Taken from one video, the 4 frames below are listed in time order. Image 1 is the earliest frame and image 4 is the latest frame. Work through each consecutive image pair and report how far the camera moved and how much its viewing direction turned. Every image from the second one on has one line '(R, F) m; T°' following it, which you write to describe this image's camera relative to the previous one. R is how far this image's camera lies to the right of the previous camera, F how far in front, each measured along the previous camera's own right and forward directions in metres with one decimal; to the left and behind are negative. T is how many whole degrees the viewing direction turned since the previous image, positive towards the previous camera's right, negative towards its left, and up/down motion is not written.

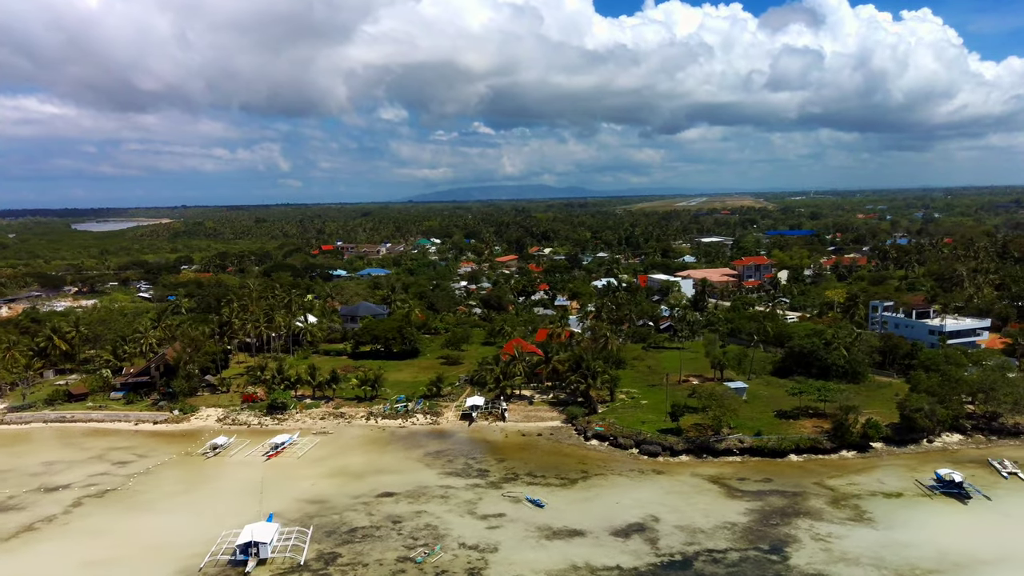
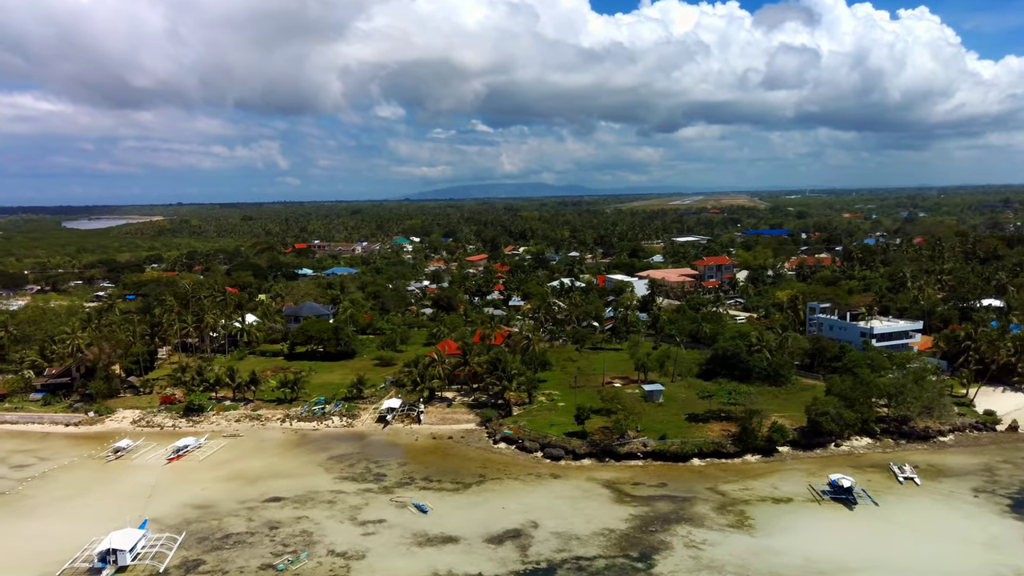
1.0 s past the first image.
(+6.5, +0.4) m; 0°
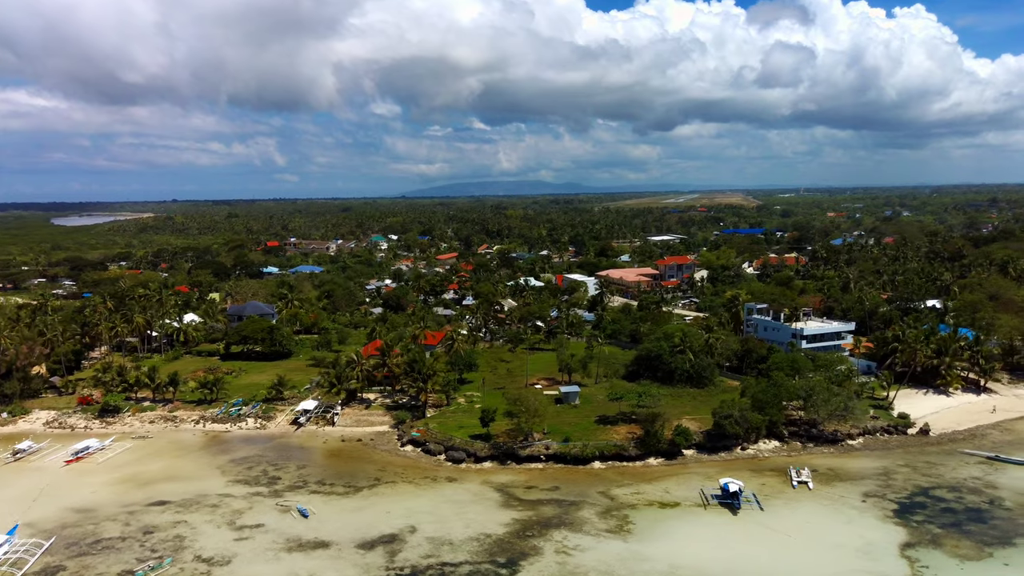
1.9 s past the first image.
(+6.5, +0.4) m; 0°
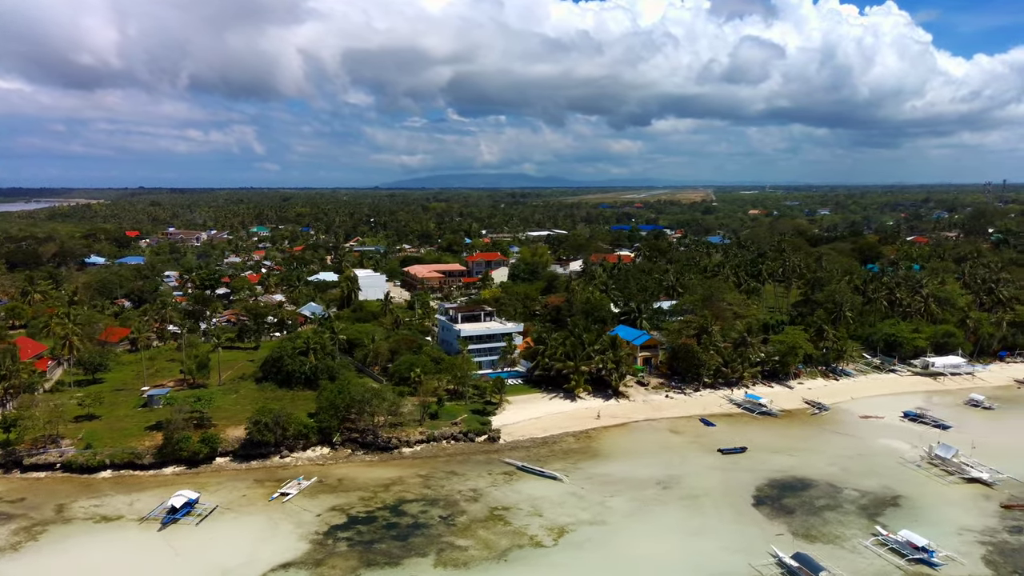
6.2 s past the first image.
(+29.8, +1.7) m; +1°
